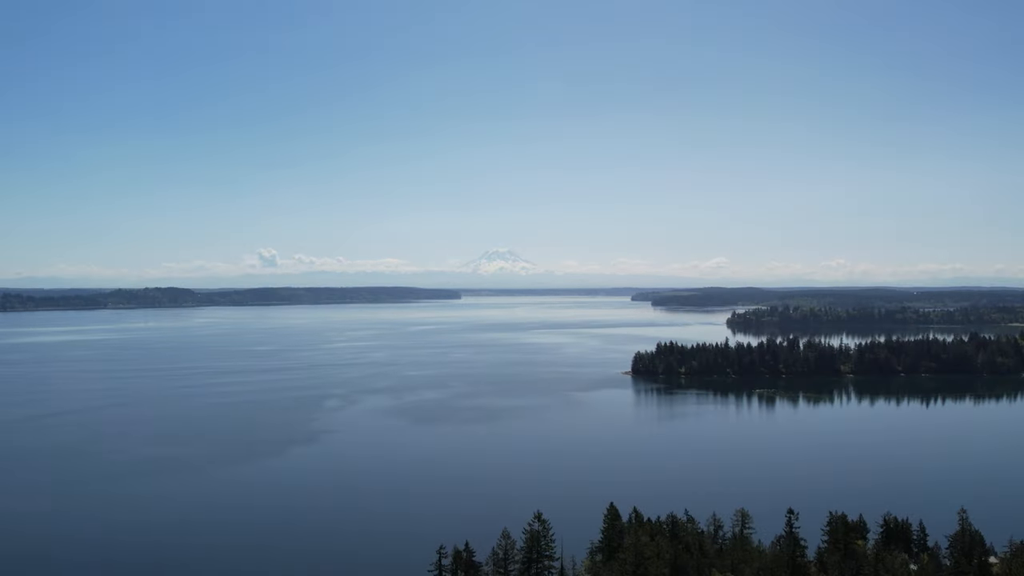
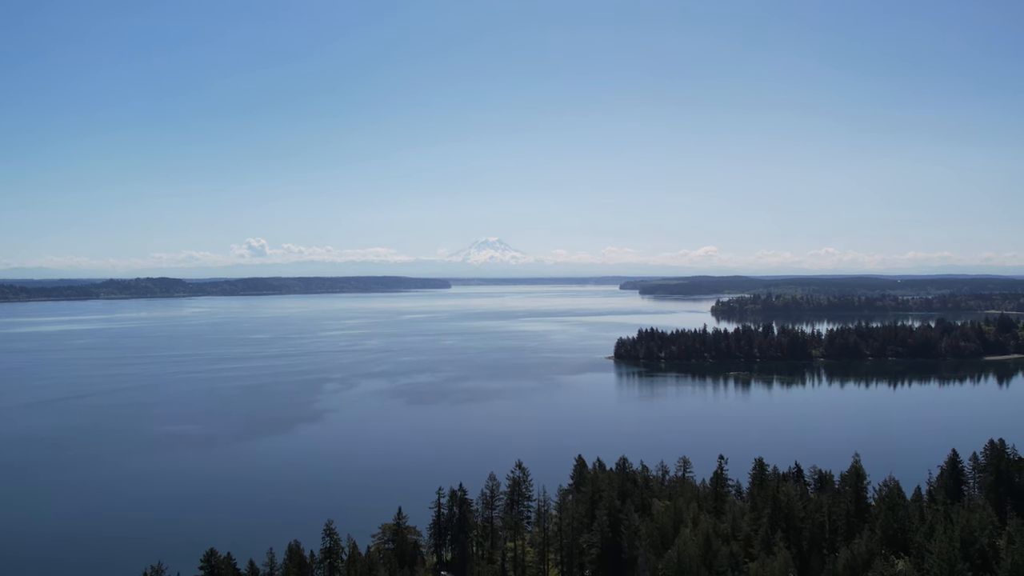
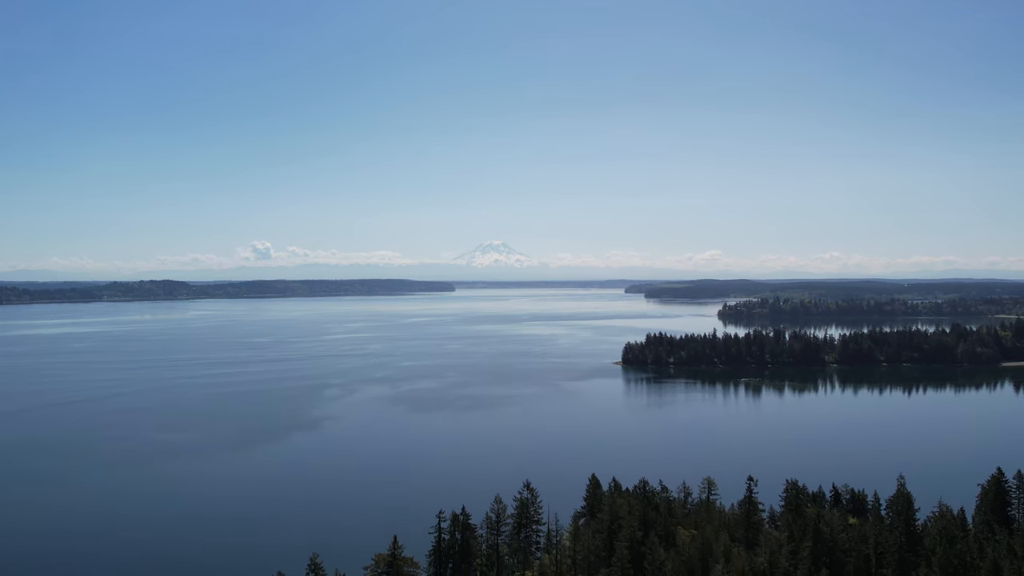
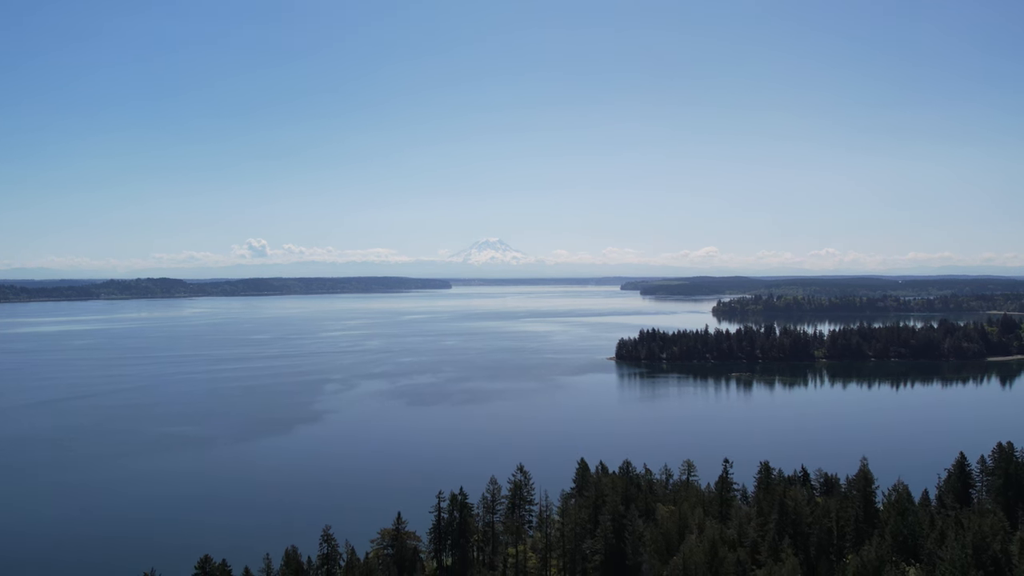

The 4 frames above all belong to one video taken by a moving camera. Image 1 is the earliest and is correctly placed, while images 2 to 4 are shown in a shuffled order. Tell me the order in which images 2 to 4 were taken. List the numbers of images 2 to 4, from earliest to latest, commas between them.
3, 4, 2
